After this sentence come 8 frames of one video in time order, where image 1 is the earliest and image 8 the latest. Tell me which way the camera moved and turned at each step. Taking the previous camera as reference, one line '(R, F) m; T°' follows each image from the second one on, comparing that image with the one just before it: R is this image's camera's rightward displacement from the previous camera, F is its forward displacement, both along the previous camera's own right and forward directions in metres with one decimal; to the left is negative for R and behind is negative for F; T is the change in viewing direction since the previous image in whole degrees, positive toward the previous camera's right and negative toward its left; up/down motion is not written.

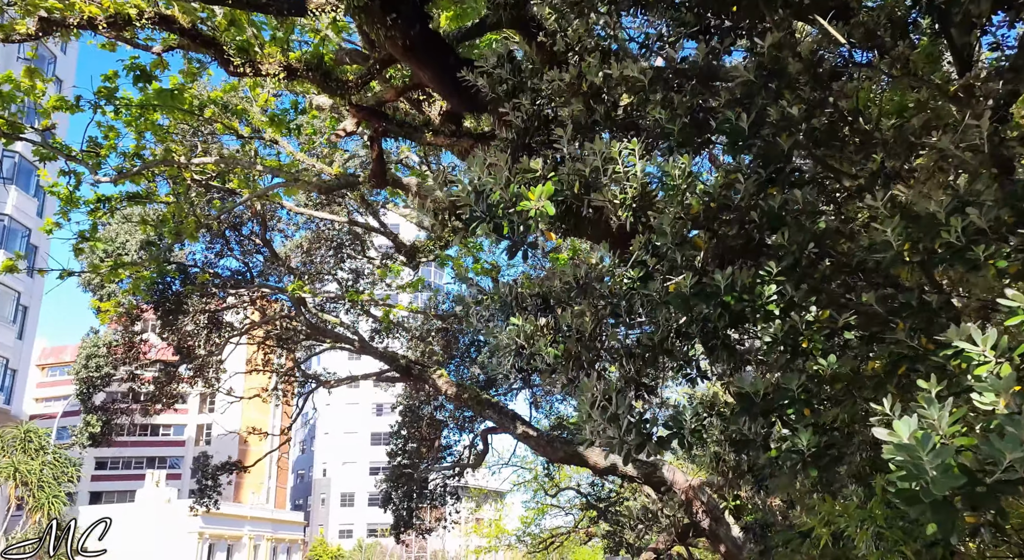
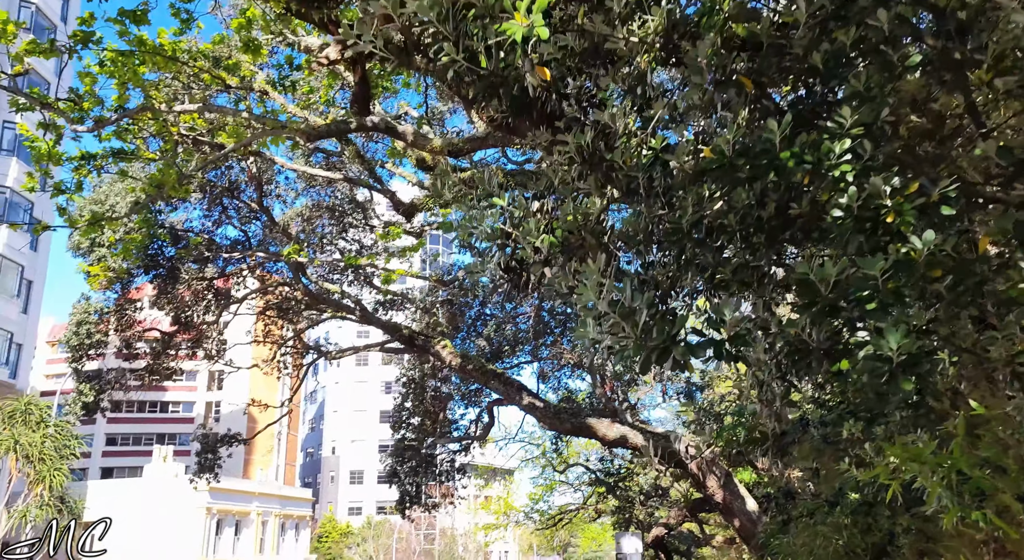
(+0.1, +0.5) m; -1°
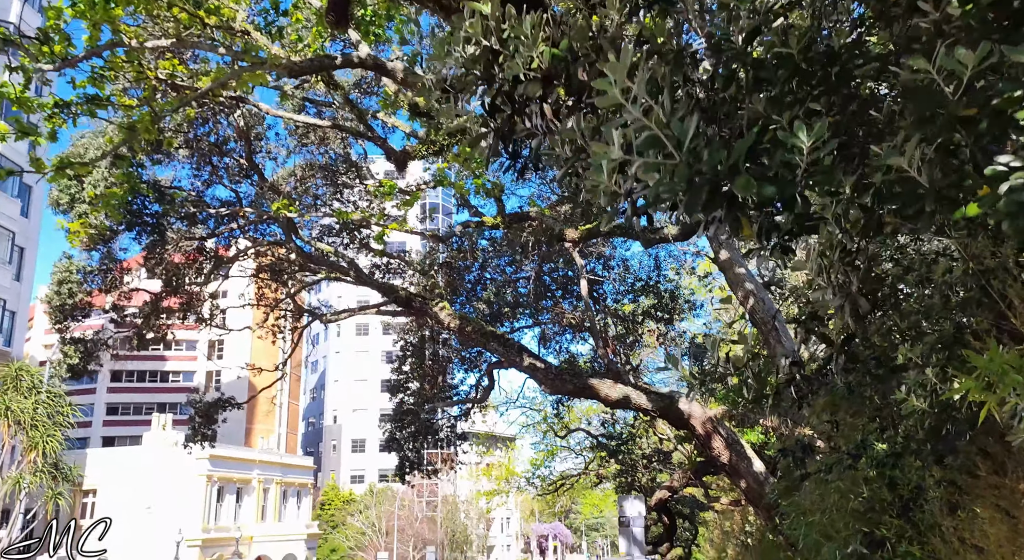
(0.0, +0.4) m; 0°
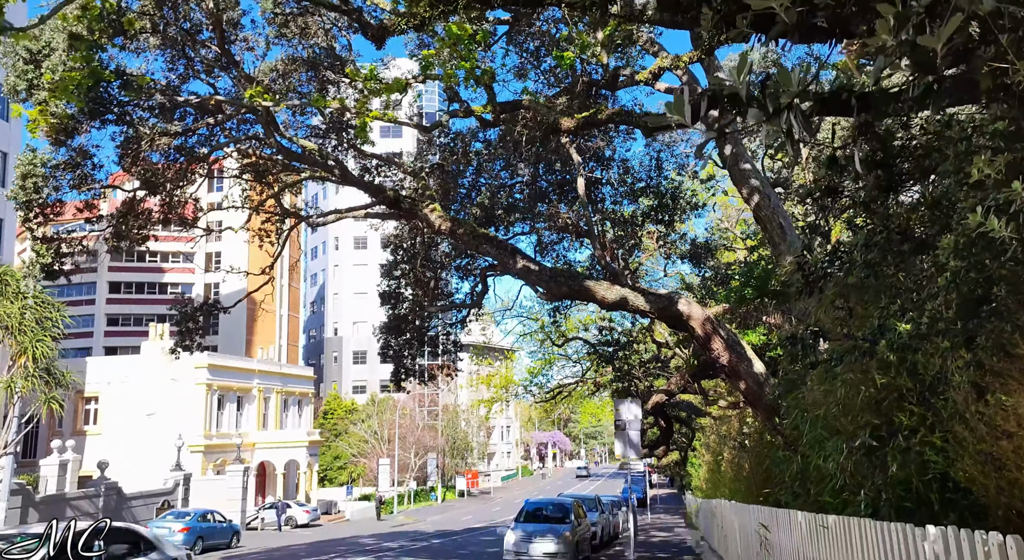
(+0.1, +0.5) m; 0°
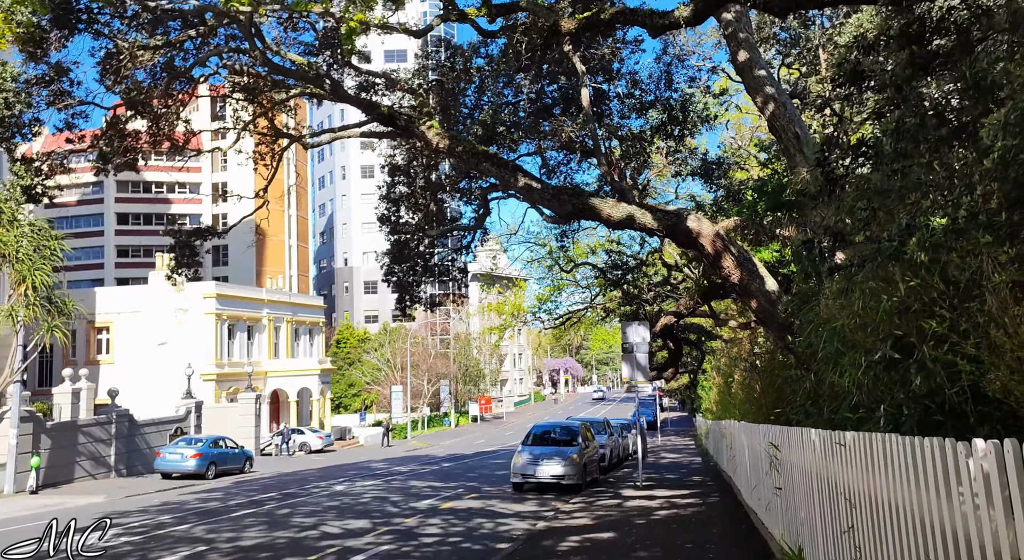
(+0.1, +0.5) m; -1°
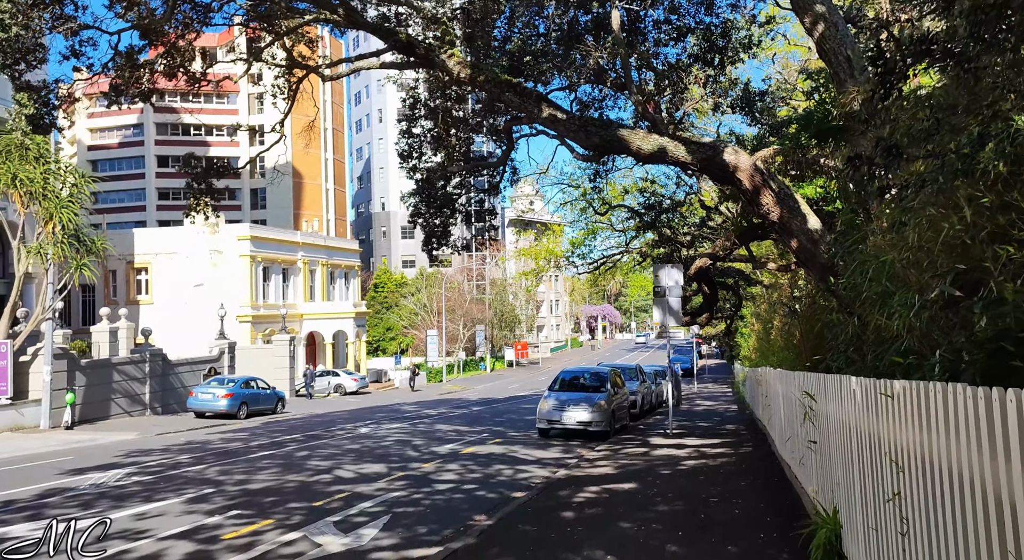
(+0.2, +0.6) m; -3°
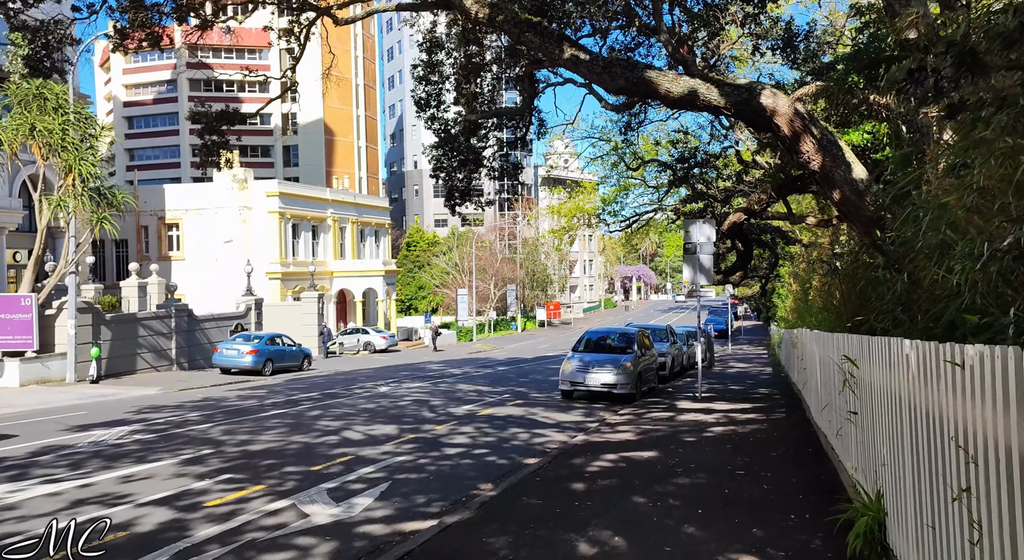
(+0.2, +0.6) m; -3°
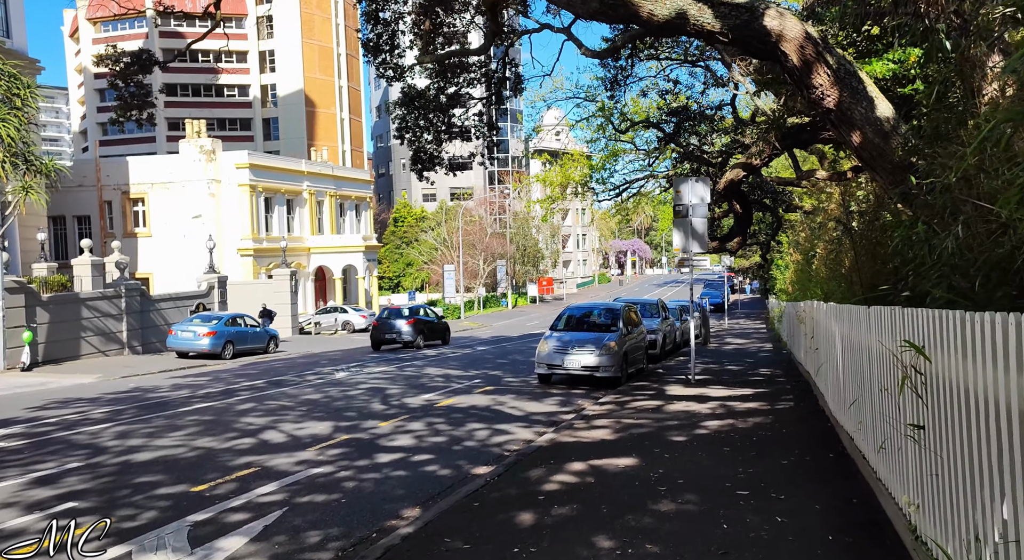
(+0.4, +1.6) m; 0°
